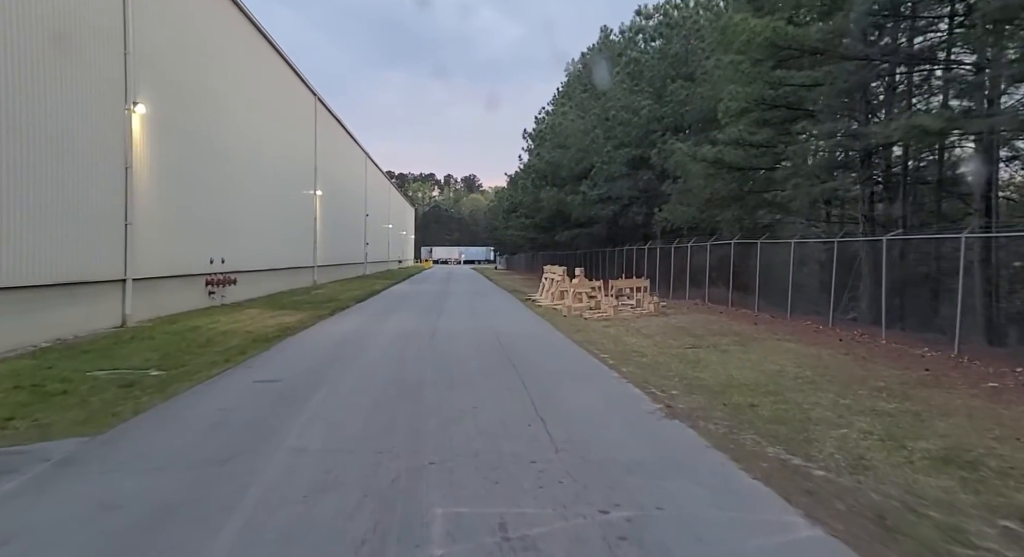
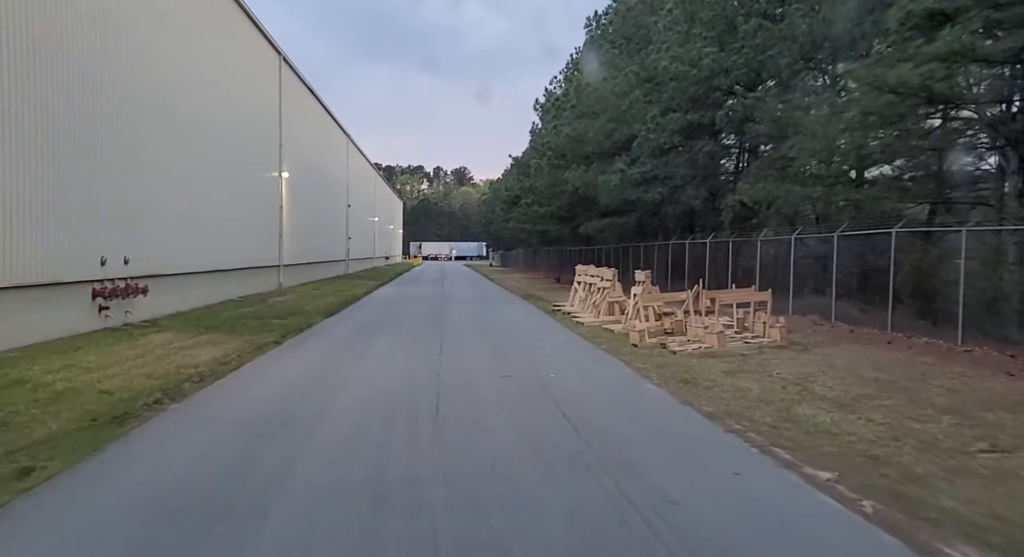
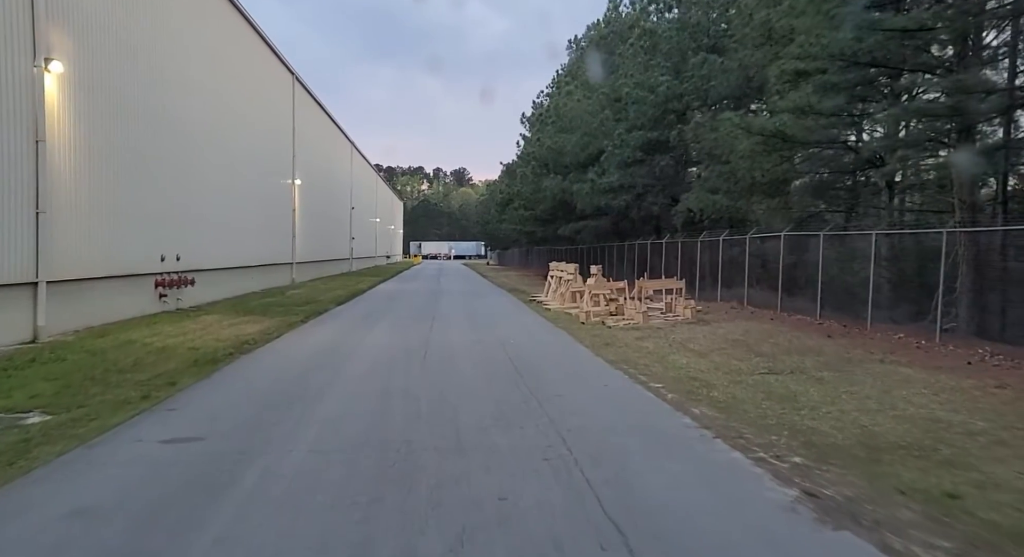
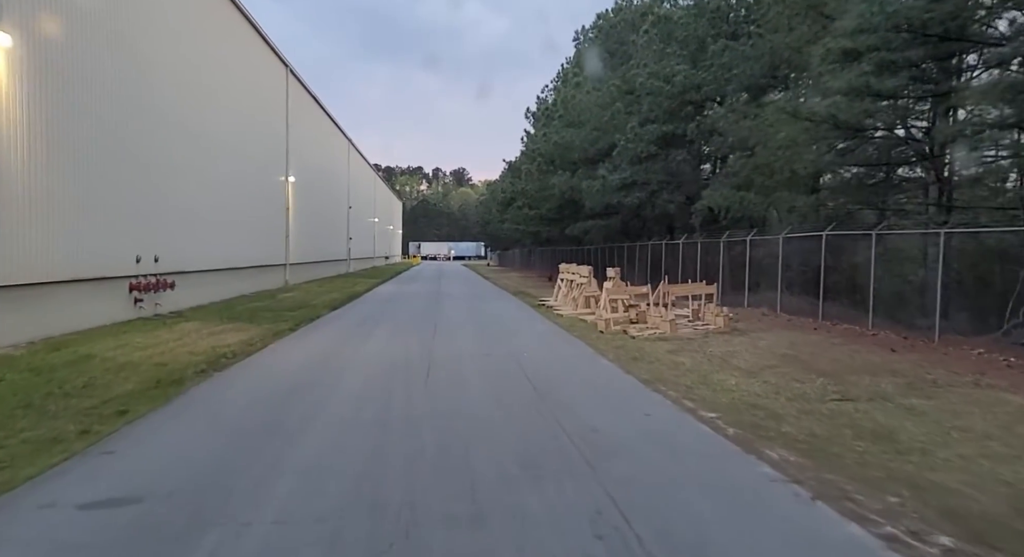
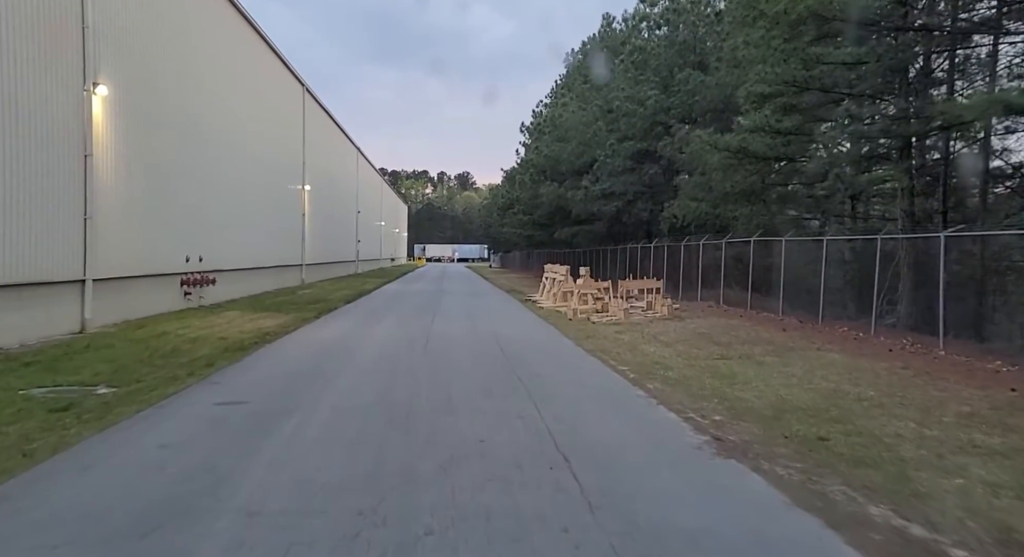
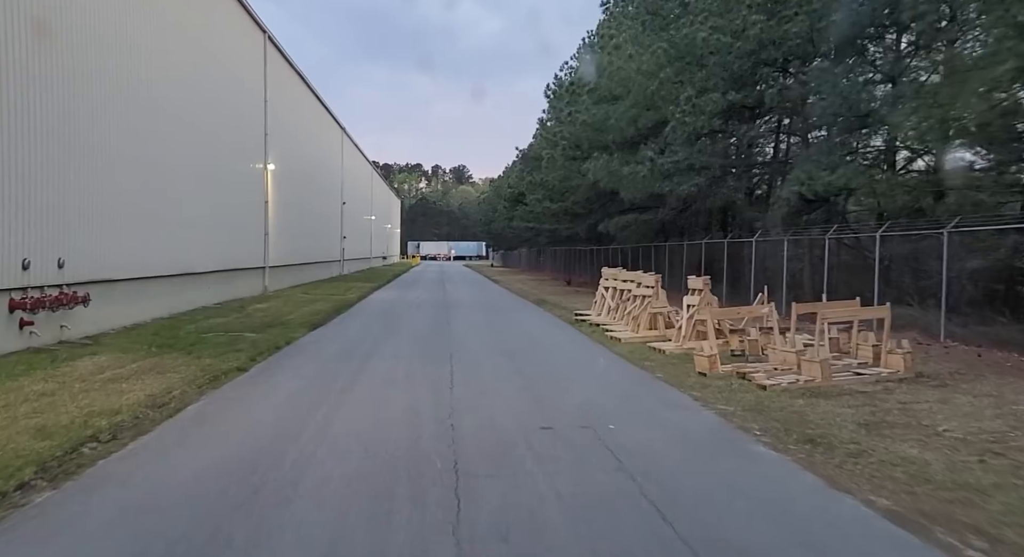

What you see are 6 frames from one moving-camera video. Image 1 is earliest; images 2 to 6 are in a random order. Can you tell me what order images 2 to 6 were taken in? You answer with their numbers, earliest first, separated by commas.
5, 3, 4, 2, 6
